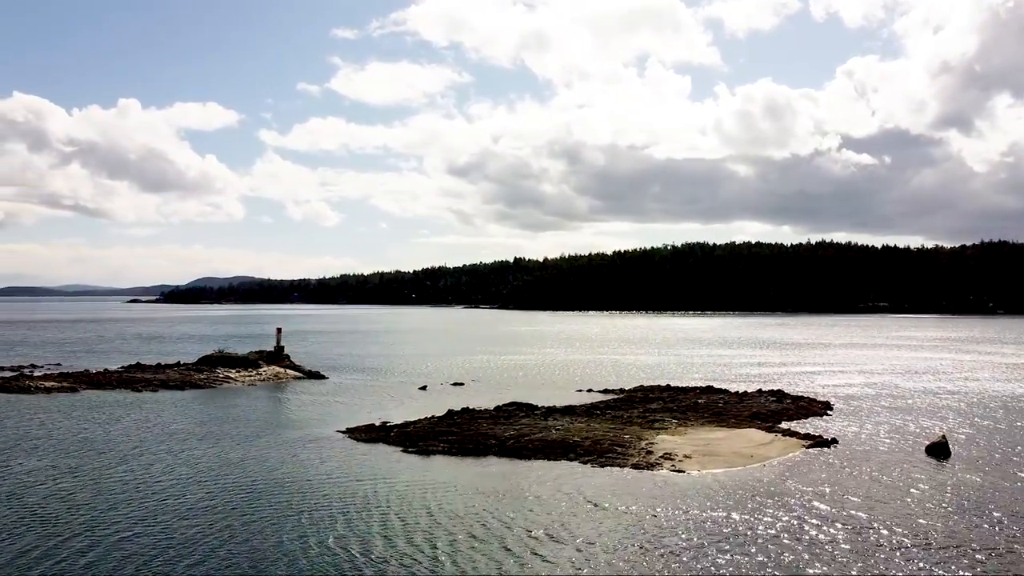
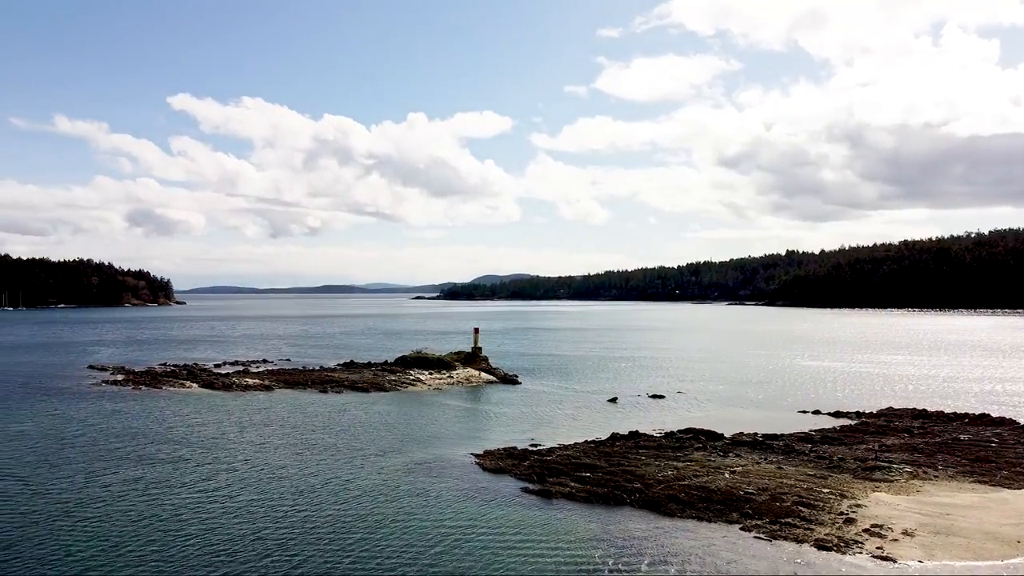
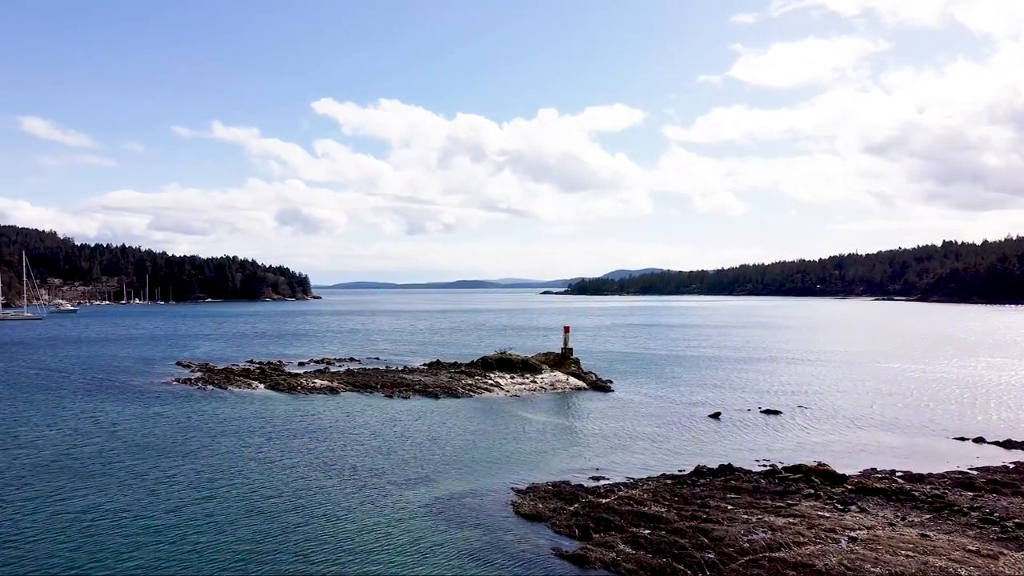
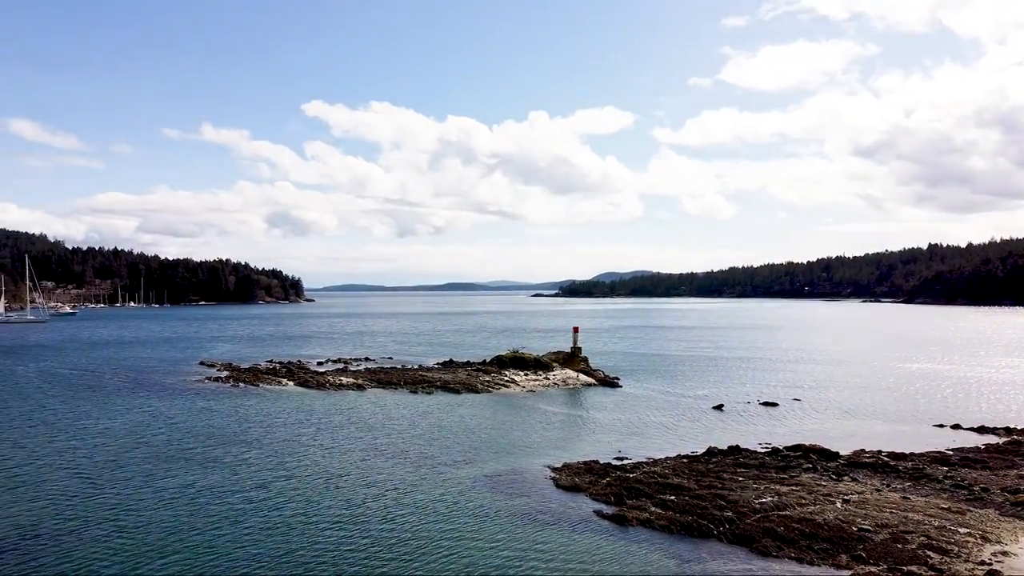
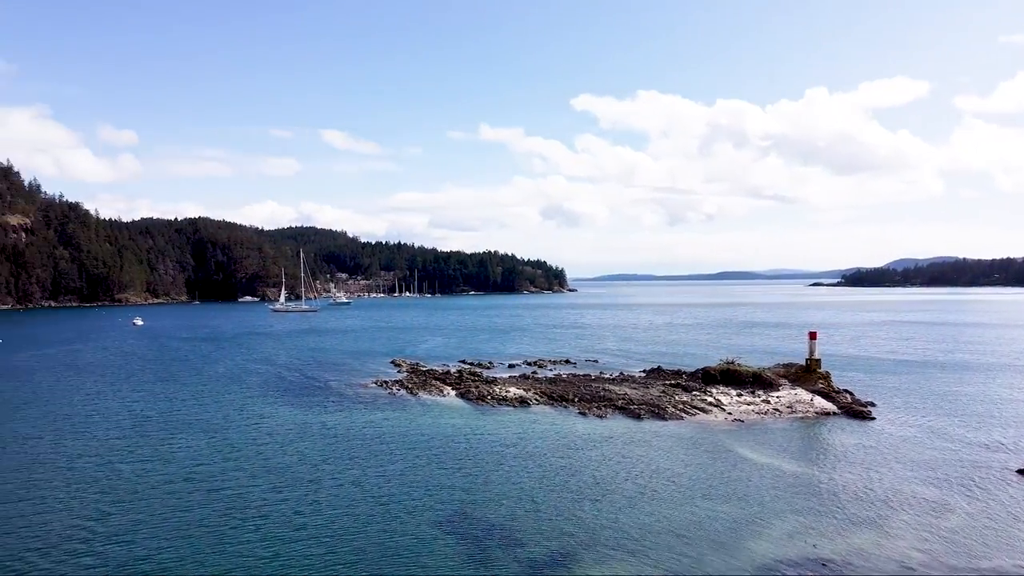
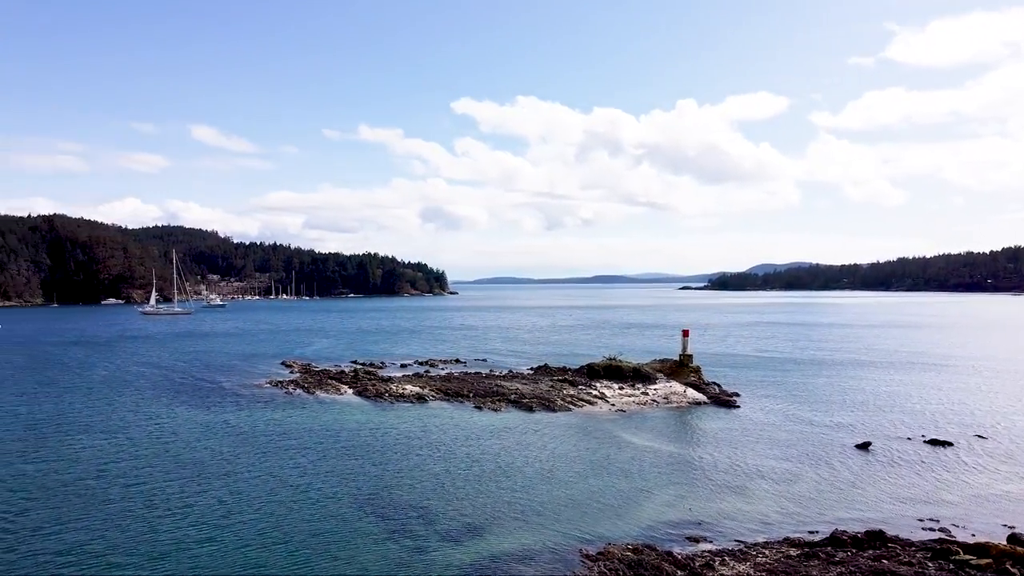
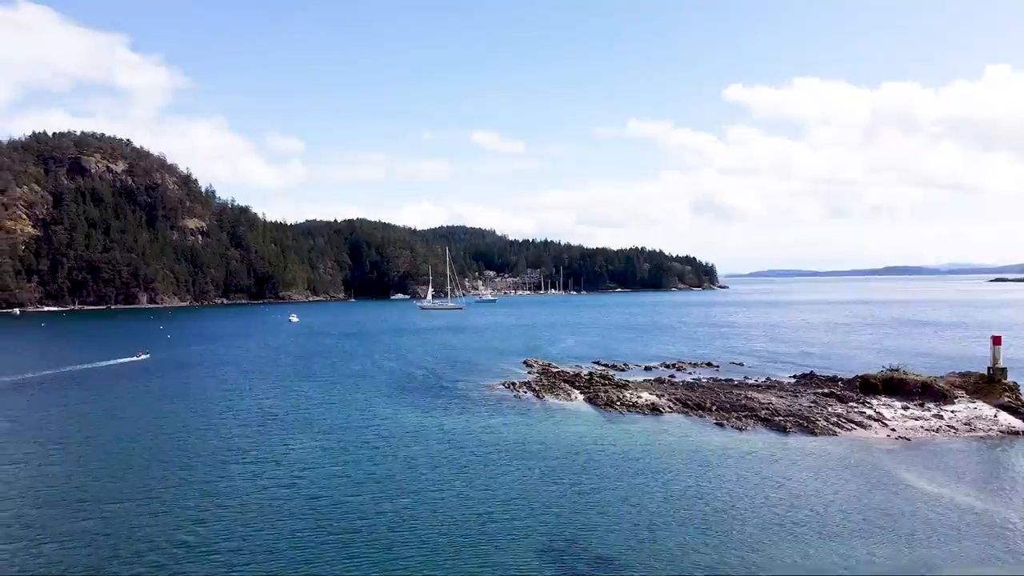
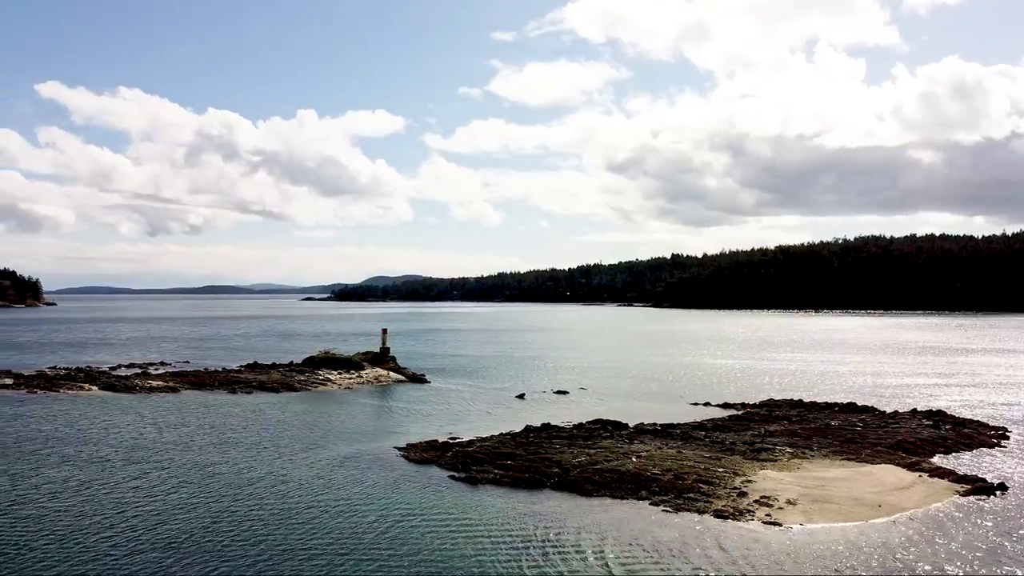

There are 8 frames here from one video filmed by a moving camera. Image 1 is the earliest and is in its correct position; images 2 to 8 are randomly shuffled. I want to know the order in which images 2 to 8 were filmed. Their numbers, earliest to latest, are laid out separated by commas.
8, 2, 4, 3, 6, 5, 7
